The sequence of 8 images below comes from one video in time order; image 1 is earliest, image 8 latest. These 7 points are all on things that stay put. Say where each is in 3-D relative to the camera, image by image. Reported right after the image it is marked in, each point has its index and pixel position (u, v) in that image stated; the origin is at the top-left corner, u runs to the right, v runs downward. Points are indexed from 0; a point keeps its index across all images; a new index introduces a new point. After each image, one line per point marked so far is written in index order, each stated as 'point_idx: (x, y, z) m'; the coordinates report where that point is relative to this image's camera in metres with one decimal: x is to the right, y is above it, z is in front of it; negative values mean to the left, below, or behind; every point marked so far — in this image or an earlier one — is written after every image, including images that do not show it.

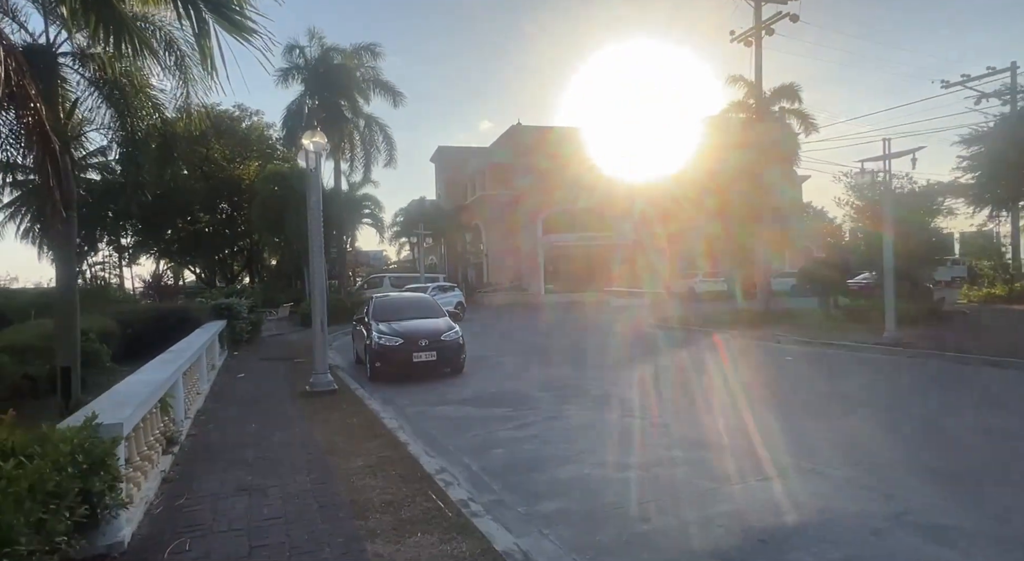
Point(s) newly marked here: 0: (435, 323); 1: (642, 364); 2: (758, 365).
0: (-1.5, -0.9, +12.5) m
1: (+2.6, -1.7, +12.6) m
2: (+4.7, -1.6, +12.0) m
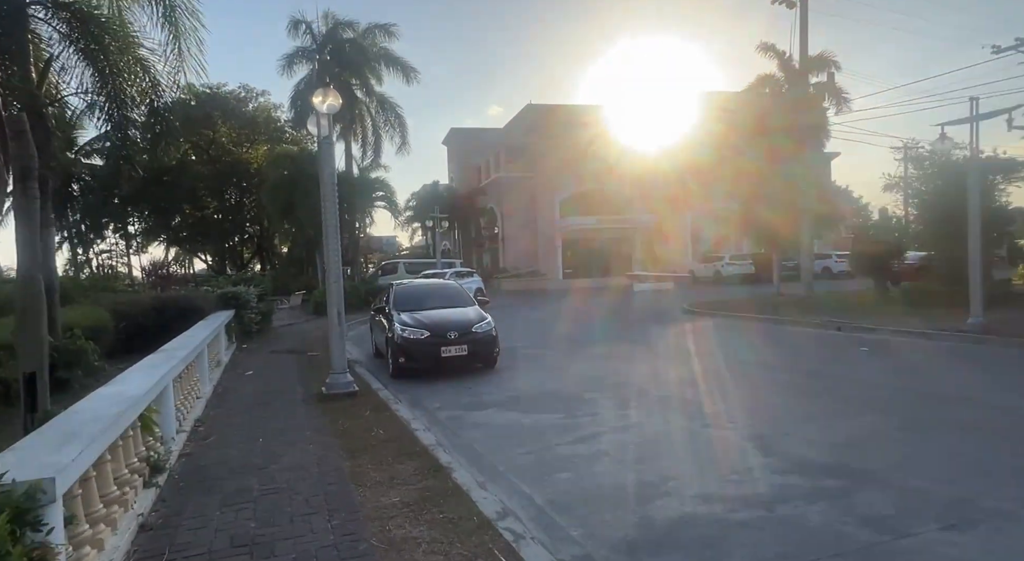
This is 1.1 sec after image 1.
0: (-0.8, -0.6, +11.2) m
1: (+3.3, -1.4, +11.2) m
2: (+5.4, -1.3, +10.6) m
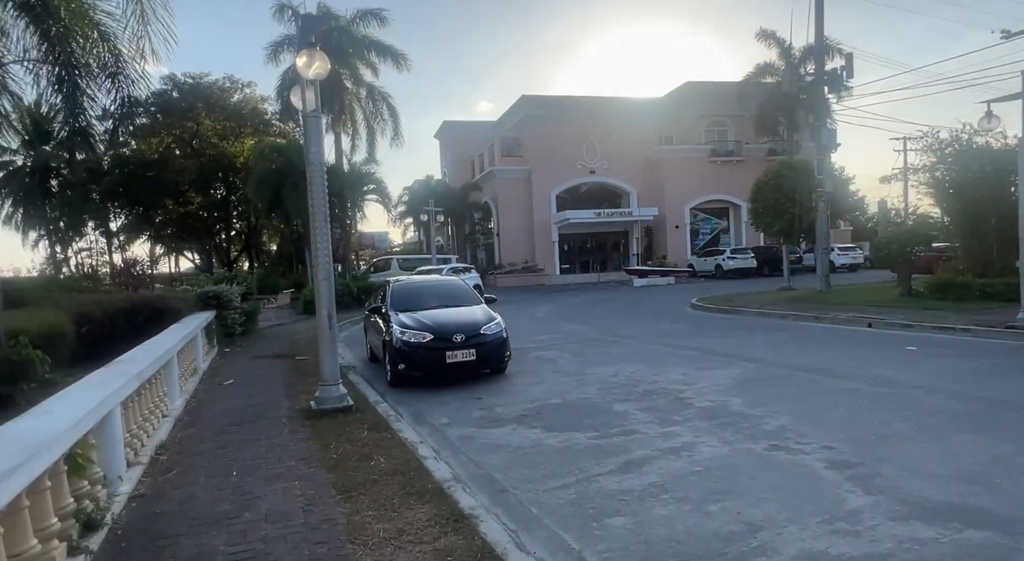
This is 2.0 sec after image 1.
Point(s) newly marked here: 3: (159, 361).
0: (-0.7, -0.5, +10.0) m
1: (+3.5, -1.3, +10.1) m
2: (+5.6, -1.2, +9.5) m
3: (-4.0, -0.9, +7.2) m
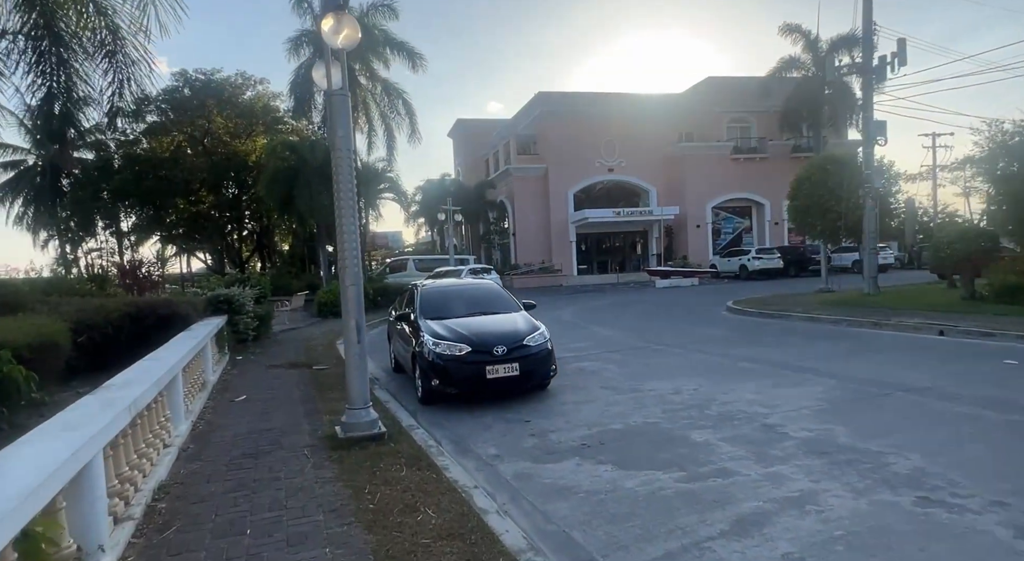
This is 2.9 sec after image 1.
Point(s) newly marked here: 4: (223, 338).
0: (0.0, -0.6, +8.9) m
1: (+4.1, -1.3, +9.0) m
2: (+6.2, -1.2, +8.3) m
3: (-3.4, -1.0, +6.1) m
4: (-5.8, -1.2, +12.7) m
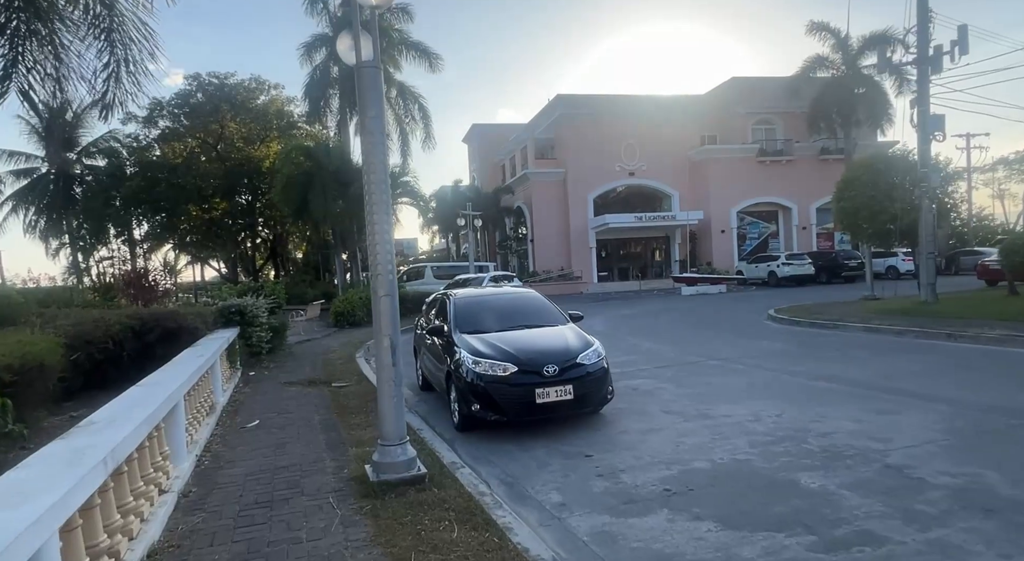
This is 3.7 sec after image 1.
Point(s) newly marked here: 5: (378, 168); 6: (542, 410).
0: (+0.6, -0.7, +7.8) m
1: (+4.7, -1.4, +7.7) m
2: (+6.8, -1.3, +7.1) m
3: (-2.9, -1.0, +5.1) m
4: (-5.1, -1.3, +11.7) m
5: (-1.1, +1.0, +5.4) m
6: (+0.3, -1.4, +7.0) m
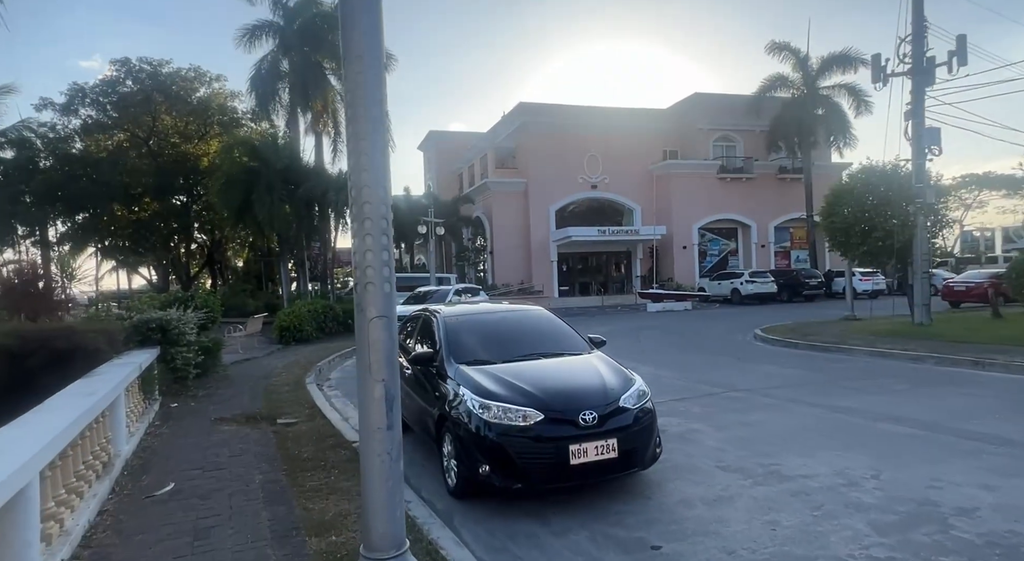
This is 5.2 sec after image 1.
0: (+0.7, -0.8, +5.9) m
1: (+4.9, -1.6, +6.2) m
2: (+7.0, -1.5, +5.7) m
3: (-2.5, -1.1, +2.9) m
4: (-5.3, -1.5, +9.3) m
5: (-0.8, +0.9, +3.4) m
6: (+0.5, -1.6, +5.1) m
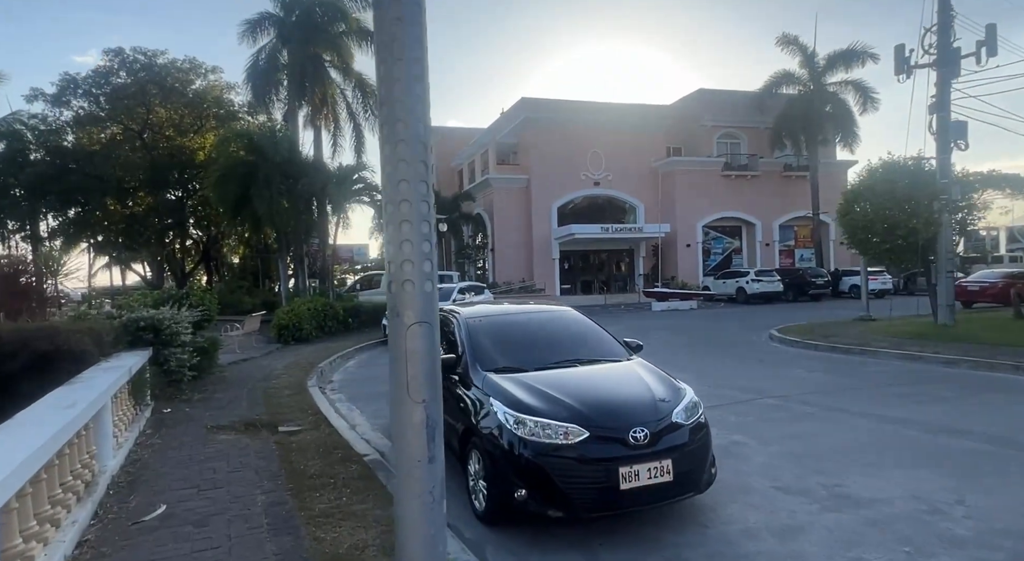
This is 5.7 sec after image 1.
0: (+1.0, -0.8, +5.3) m
1: (+5.1, -1.6, +5.6) m
2: (+7.3, -1.6, +5.1) m
3: (-2.2, -1.1, +2.3) m
4: (-5.0, -1.4, +8.6) m
5: (-0.5, +0.9, +2.8) m
6: (+0.8, -1.6, +4.5) m
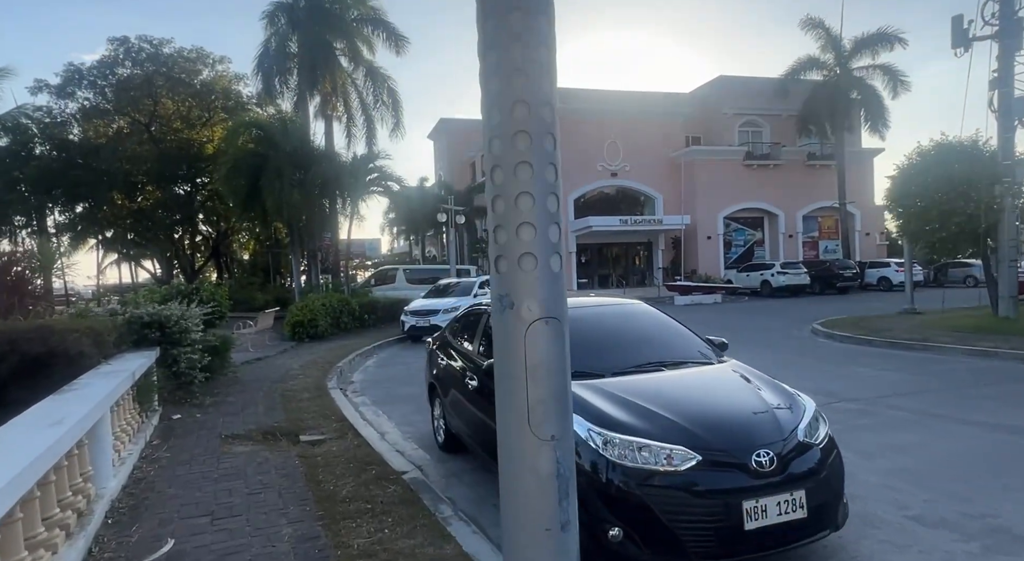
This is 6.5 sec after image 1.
0: (+1.5, -0.7, +4.3) m
1: (+5.7, -1.5, +4.6) m
2: (+7.8, -1.4, +4.1) m
3: (-1.7, -1.0, +1.3) m
4: (-4.5, -1.3, +7.7) m
5: (0.0, +1.0, +1.8) m
6: (+1.3, -1.5, +3.5) m
